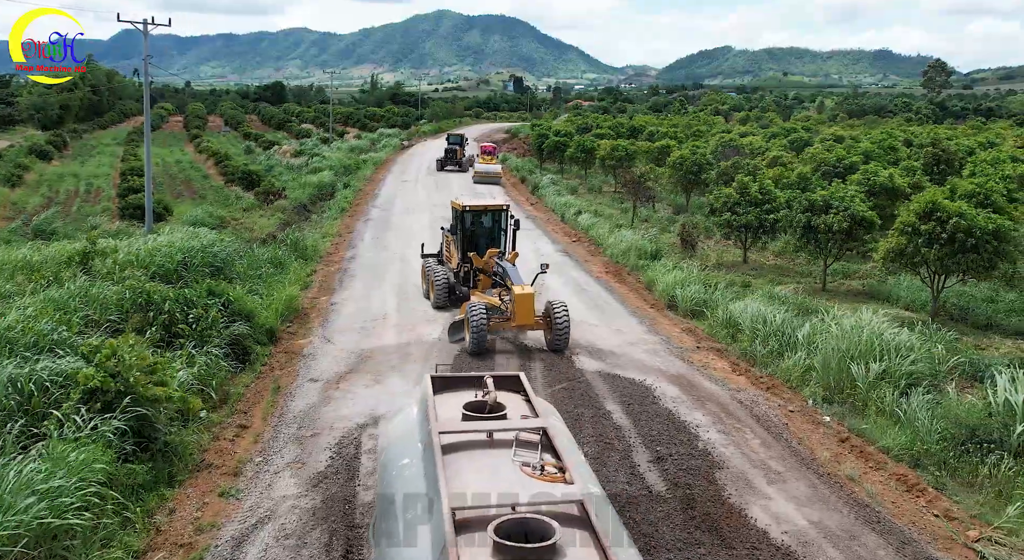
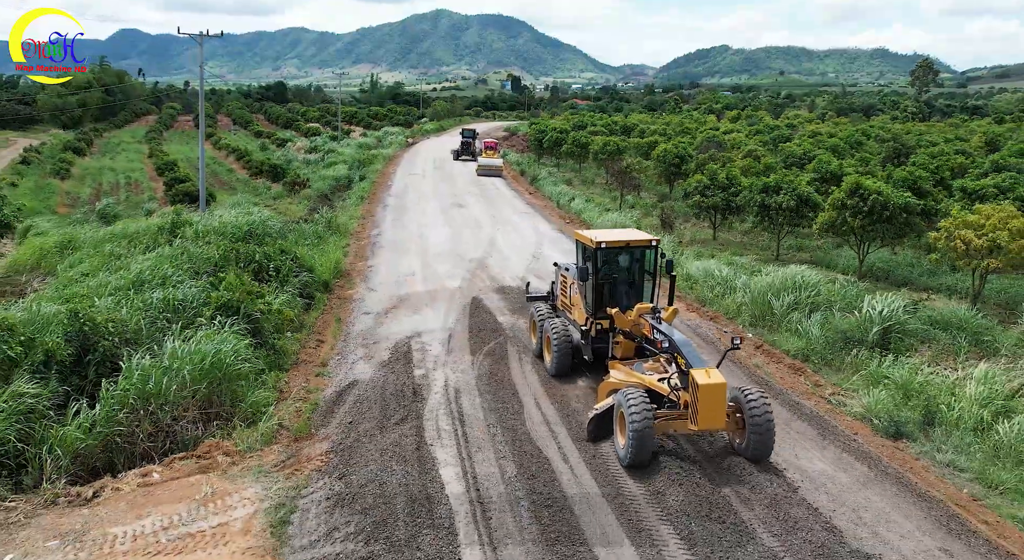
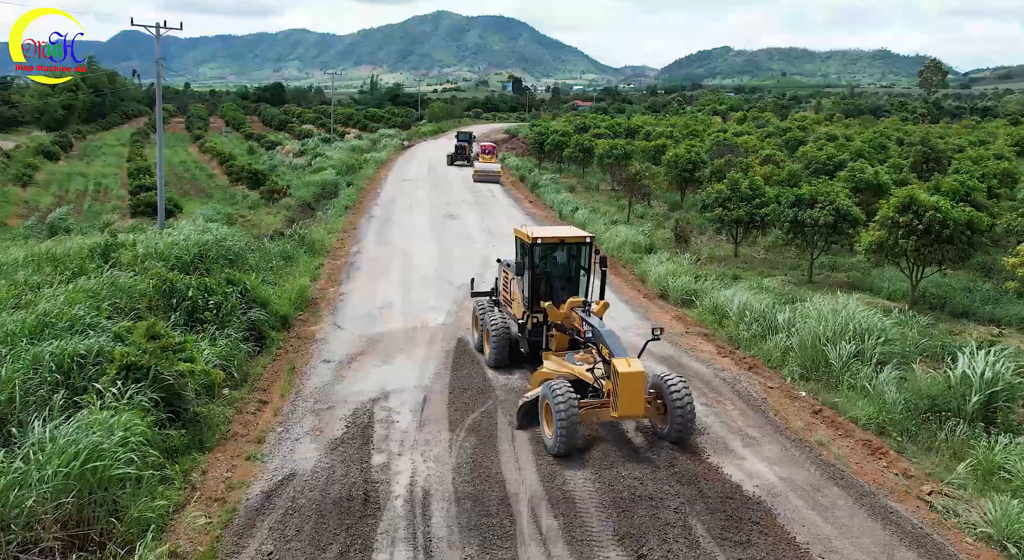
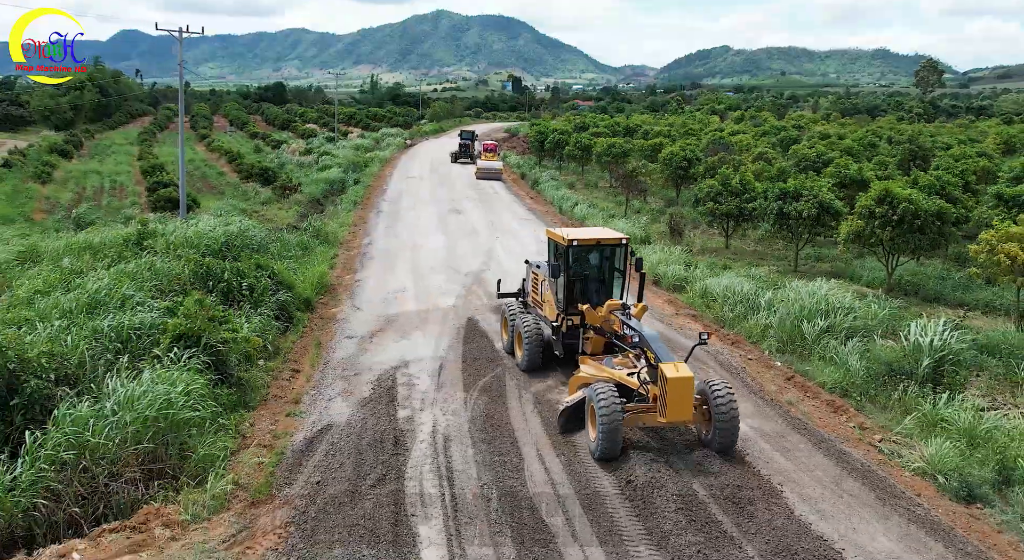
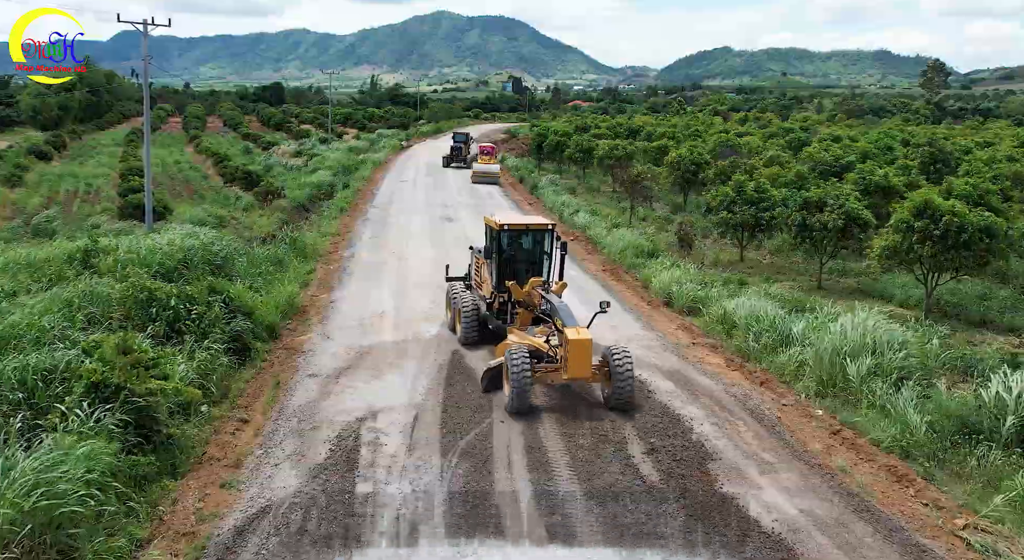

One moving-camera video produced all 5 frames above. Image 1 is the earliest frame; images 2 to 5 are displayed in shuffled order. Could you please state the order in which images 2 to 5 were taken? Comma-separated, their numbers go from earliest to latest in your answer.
5, 3, 4, 2
